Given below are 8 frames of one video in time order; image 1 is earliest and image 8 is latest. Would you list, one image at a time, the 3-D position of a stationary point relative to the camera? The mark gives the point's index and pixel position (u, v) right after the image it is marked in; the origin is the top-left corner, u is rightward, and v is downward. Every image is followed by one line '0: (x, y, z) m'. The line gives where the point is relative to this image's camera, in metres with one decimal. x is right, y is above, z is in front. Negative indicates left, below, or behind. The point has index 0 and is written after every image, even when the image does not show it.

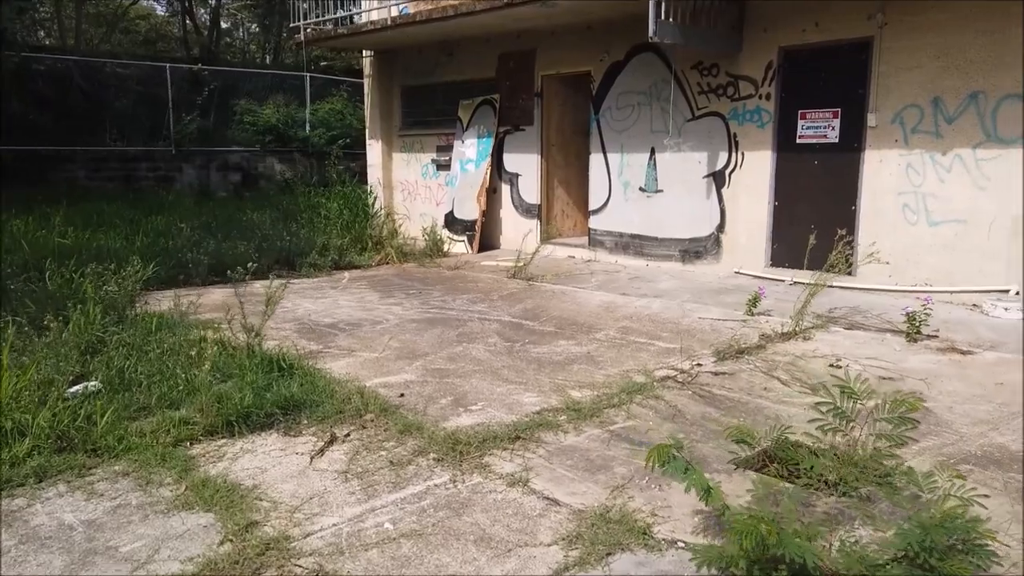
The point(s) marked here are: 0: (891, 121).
0: (+3.5, +1.6, +7.1) m
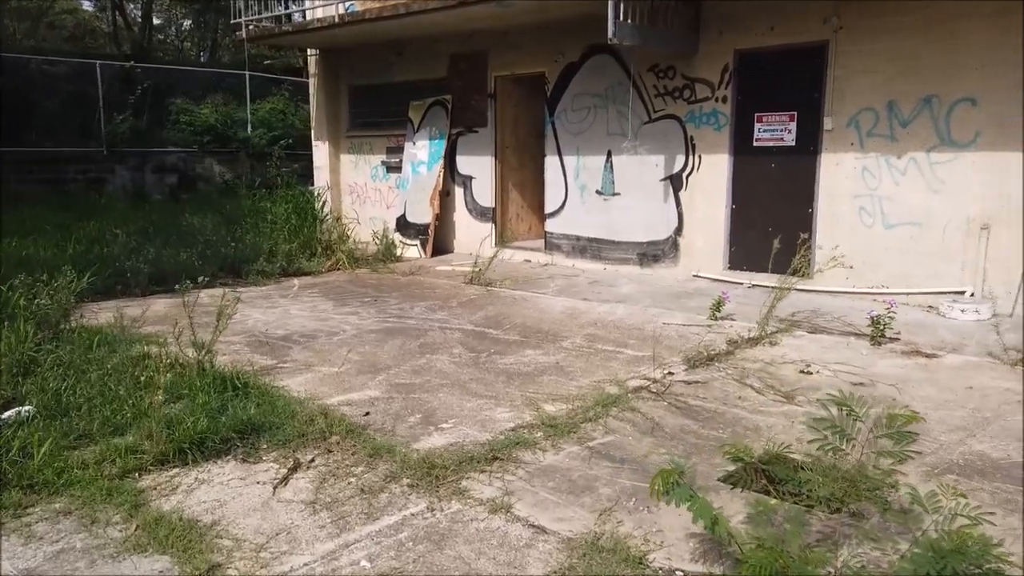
0: (+3.1, +1.5, +7.1) m
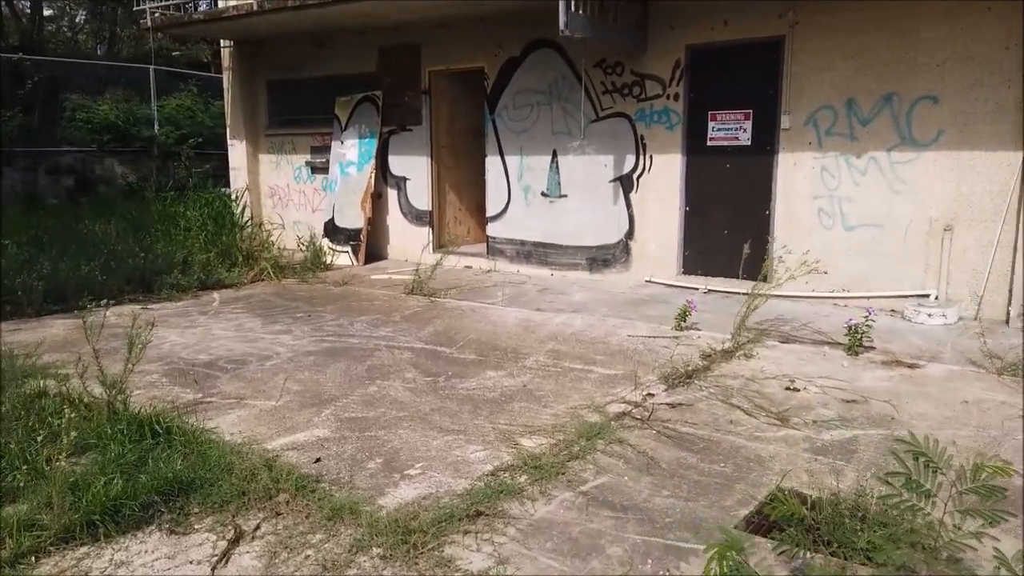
0: (+2.7, +1.5, +6.9) m
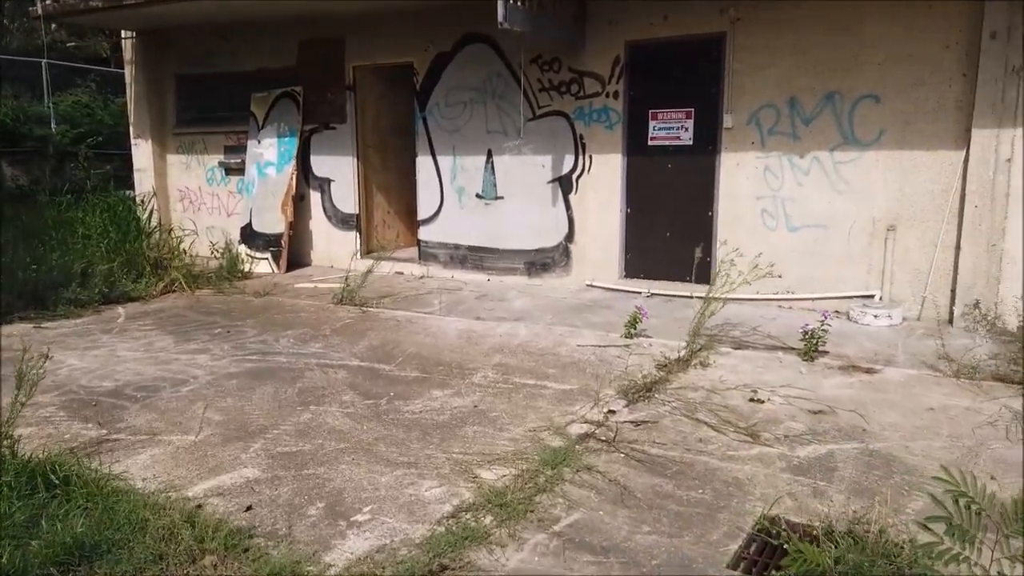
0: (+2.1, +1.5, +6.8) m
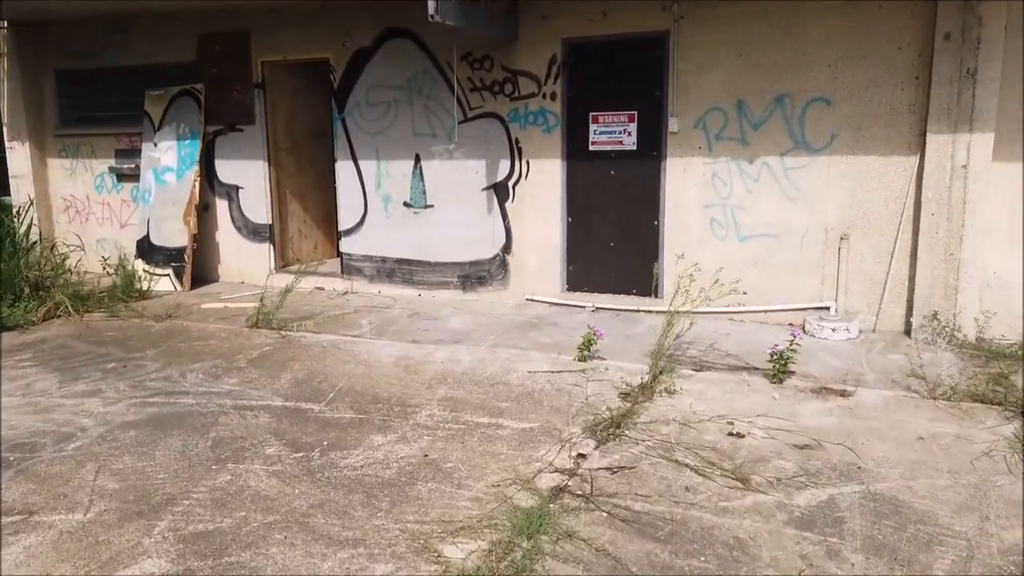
0: (+1.5, +1.4, +6.4) m
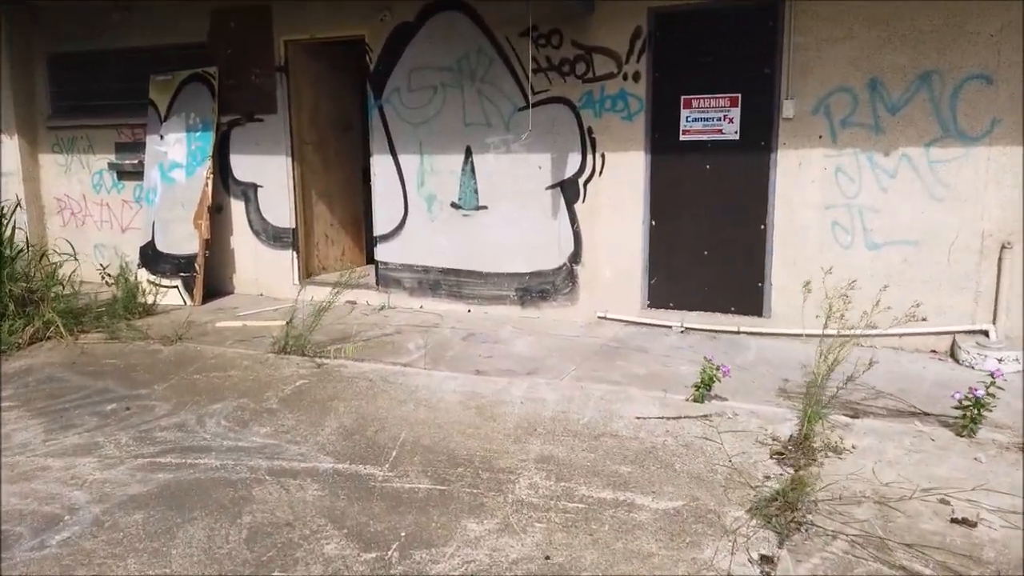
0: (+2.1, +1.2, +5.3) m
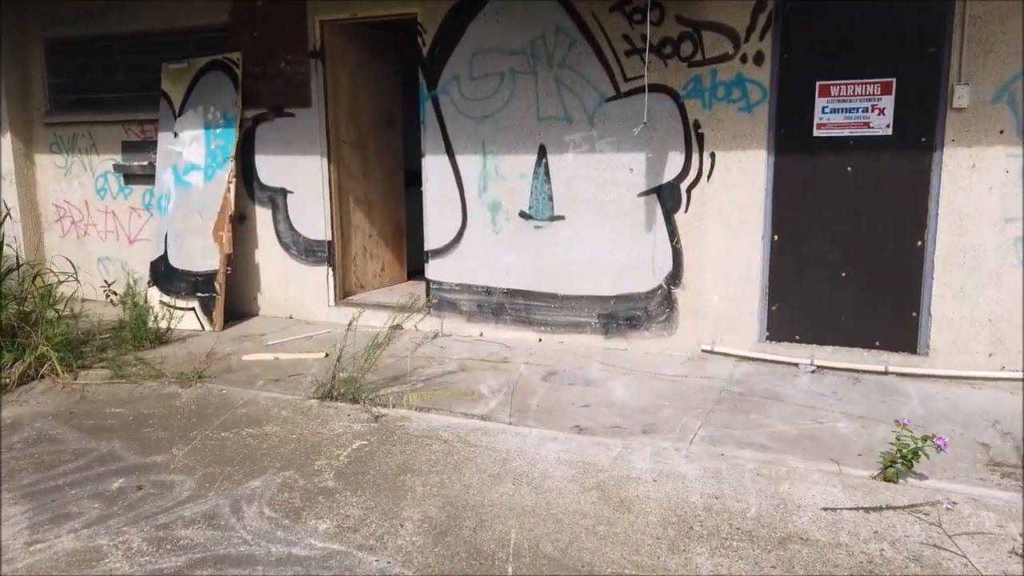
0: (+2.7, +1.1, +4.3) m
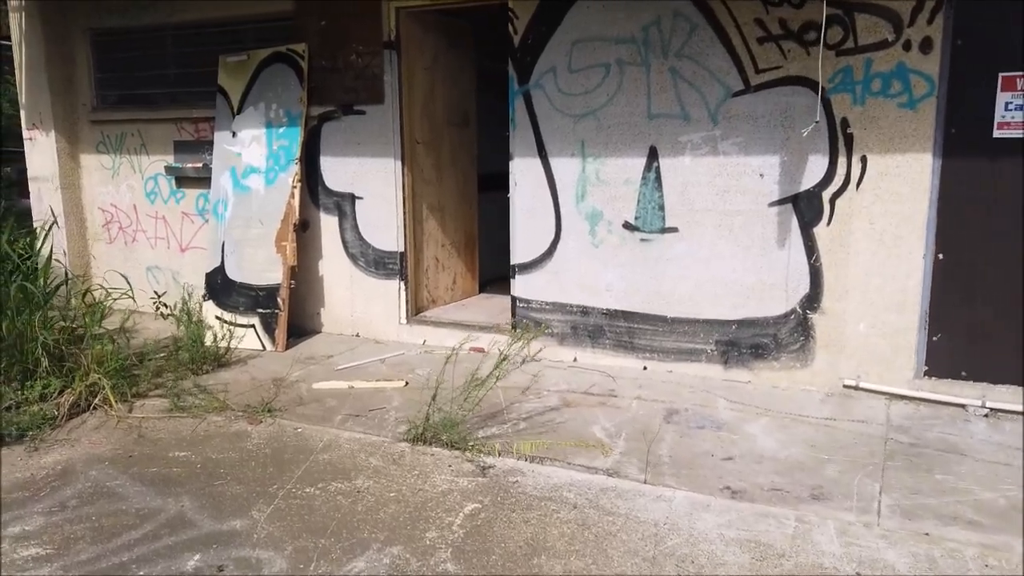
0: (+3.3, +0.9, +3.5) m
